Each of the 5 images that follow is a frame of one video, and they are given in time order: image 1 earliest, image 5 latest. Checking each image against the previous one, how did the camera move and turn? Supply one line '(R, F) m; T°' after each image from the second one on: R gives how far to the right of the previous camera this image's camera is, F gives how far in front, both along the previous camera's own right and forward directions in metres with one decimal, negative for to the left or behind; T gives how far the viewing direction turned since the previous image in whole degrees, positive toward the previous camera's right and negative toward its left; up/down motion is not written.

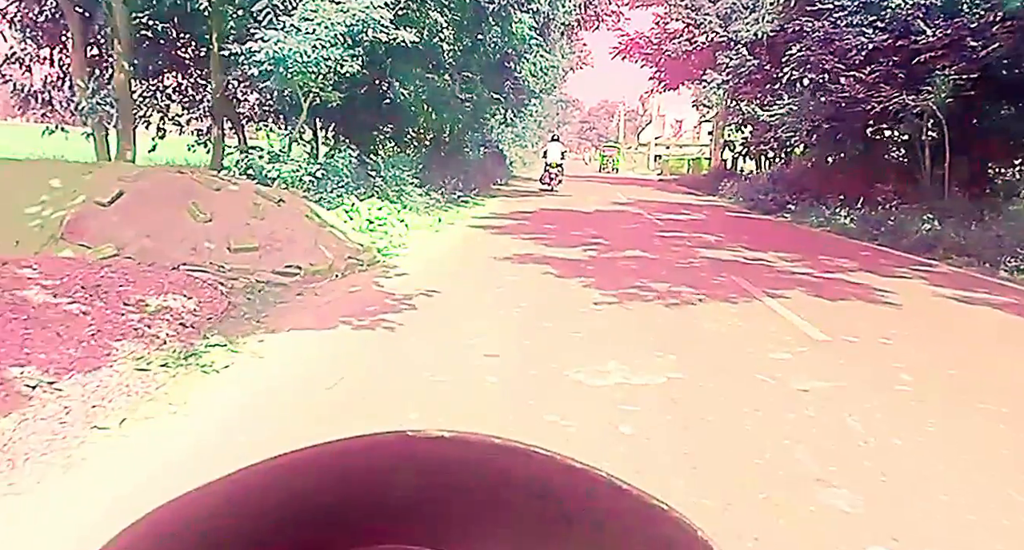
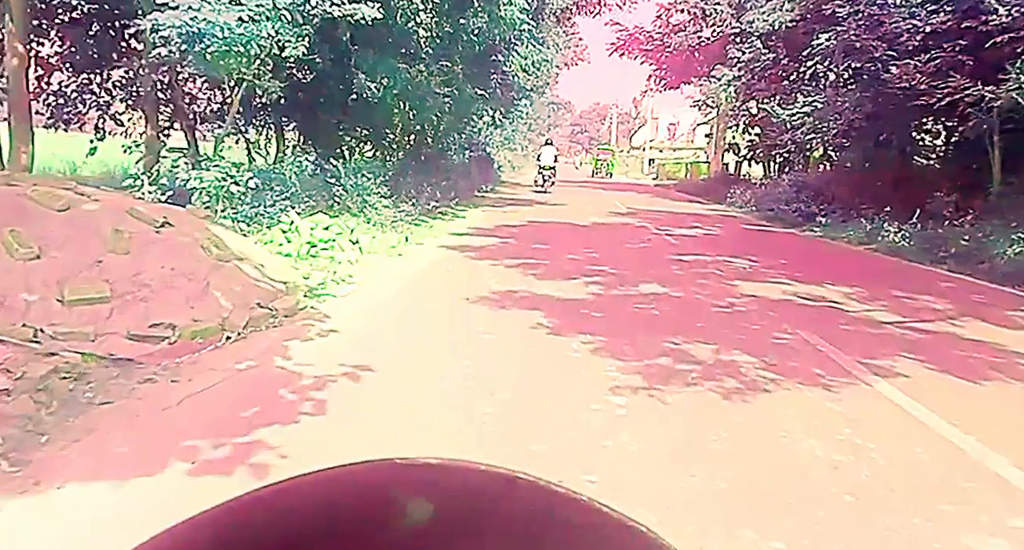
(+0.1, +2.0) m; +1°
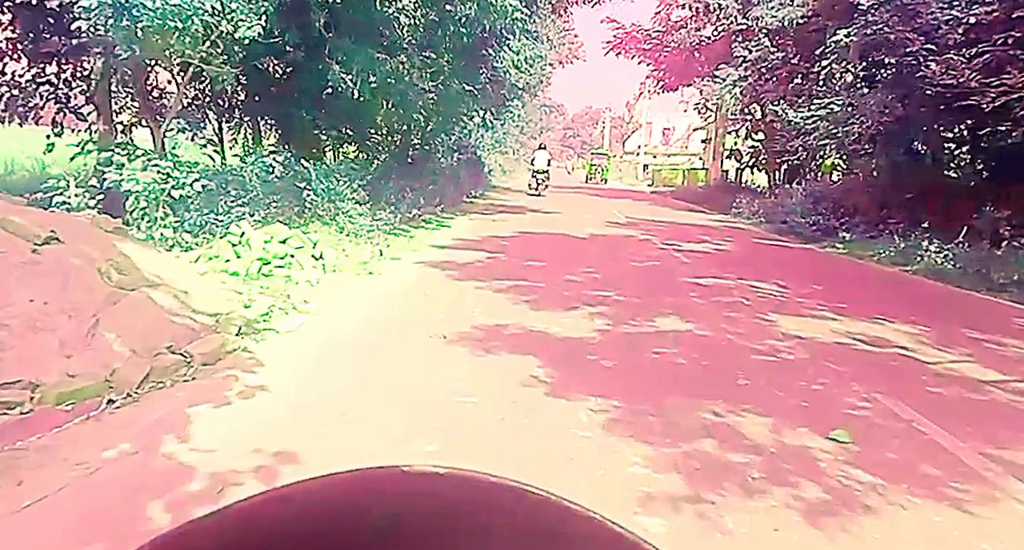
(0.0, +1.2) m; +1°
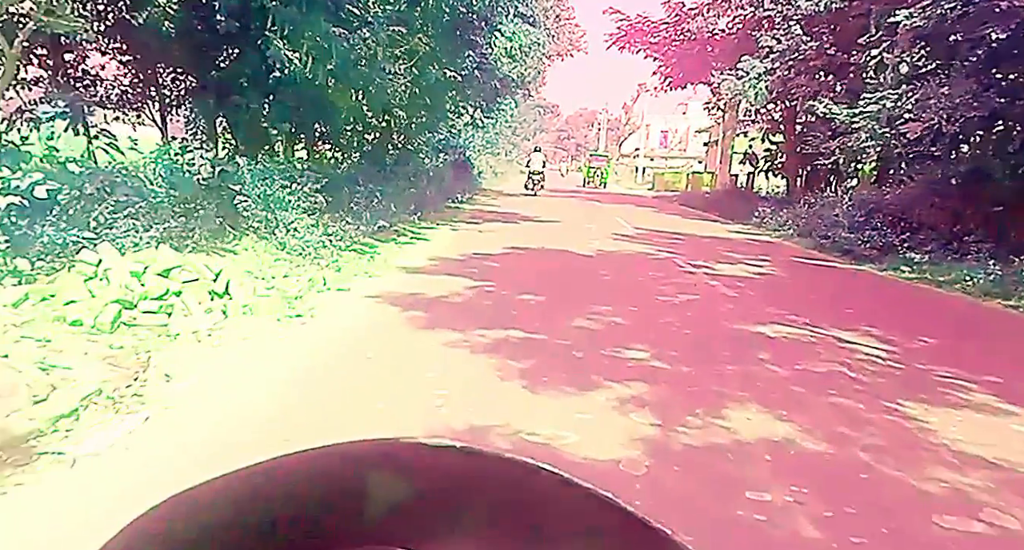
(0.0, +2.1) m; 0°
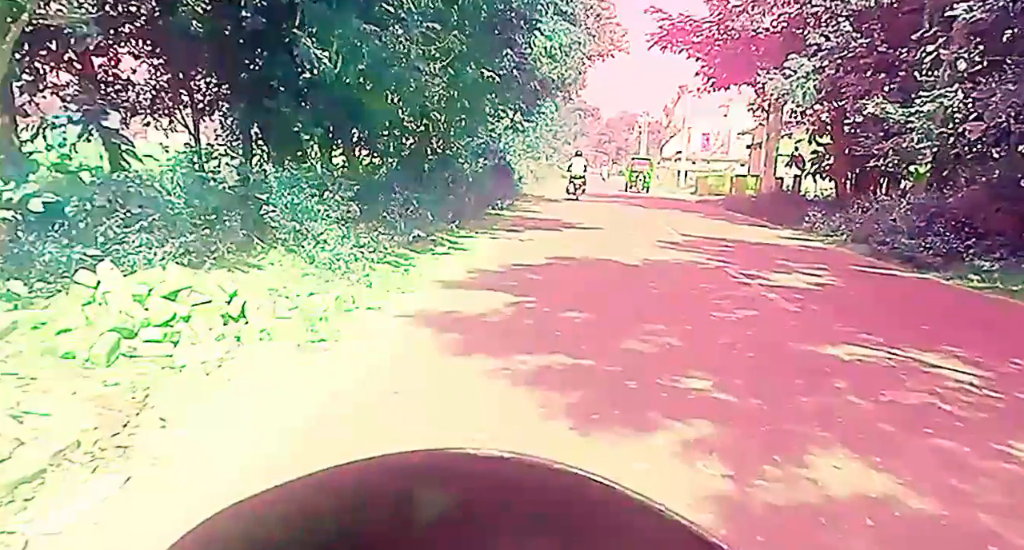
(0.0, +0.4) m; -3°
